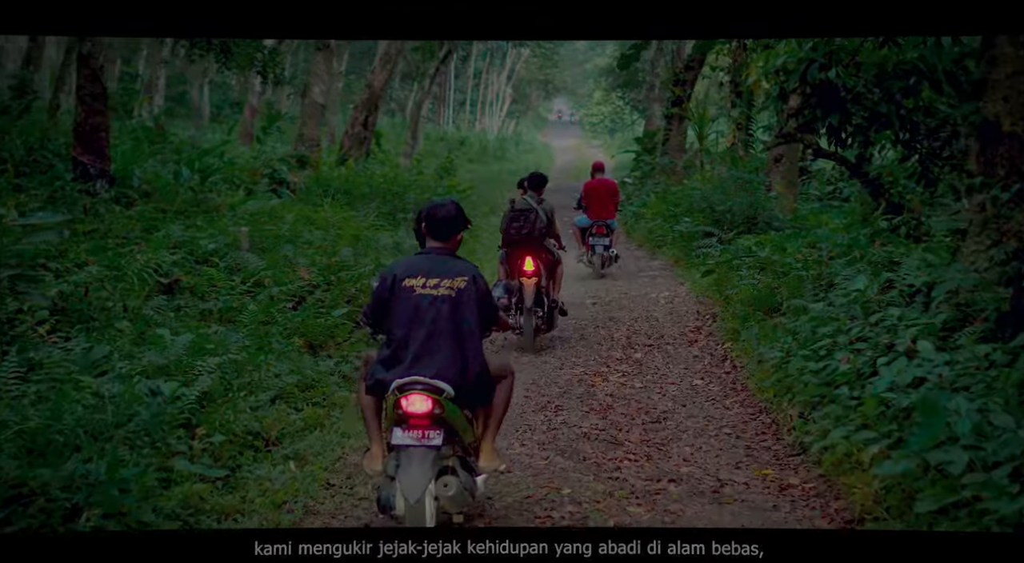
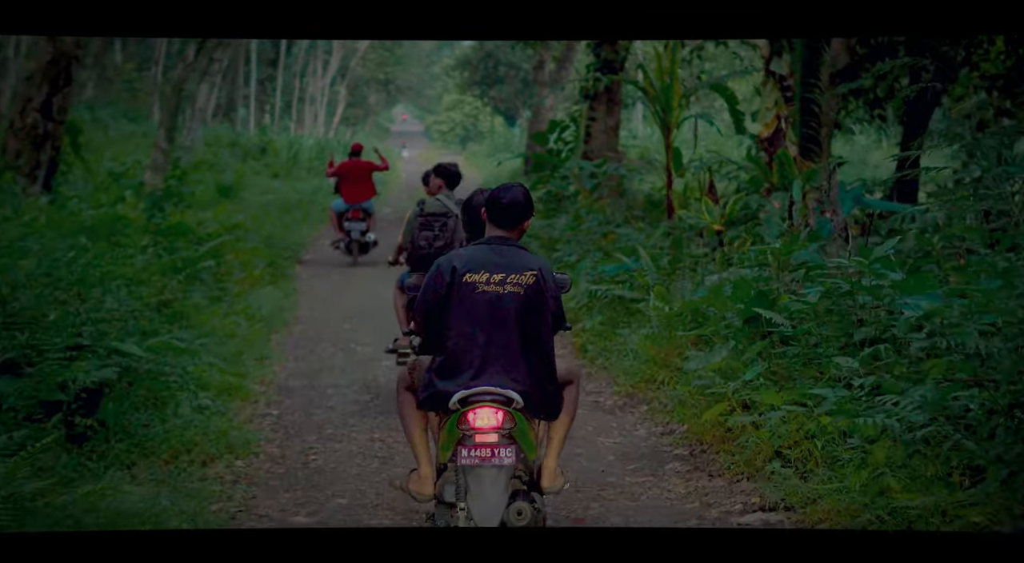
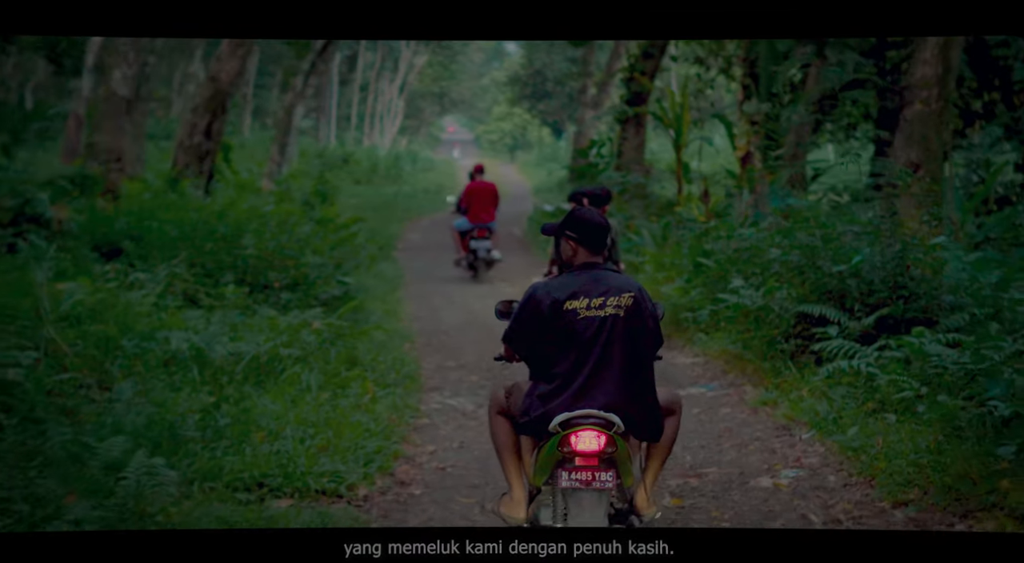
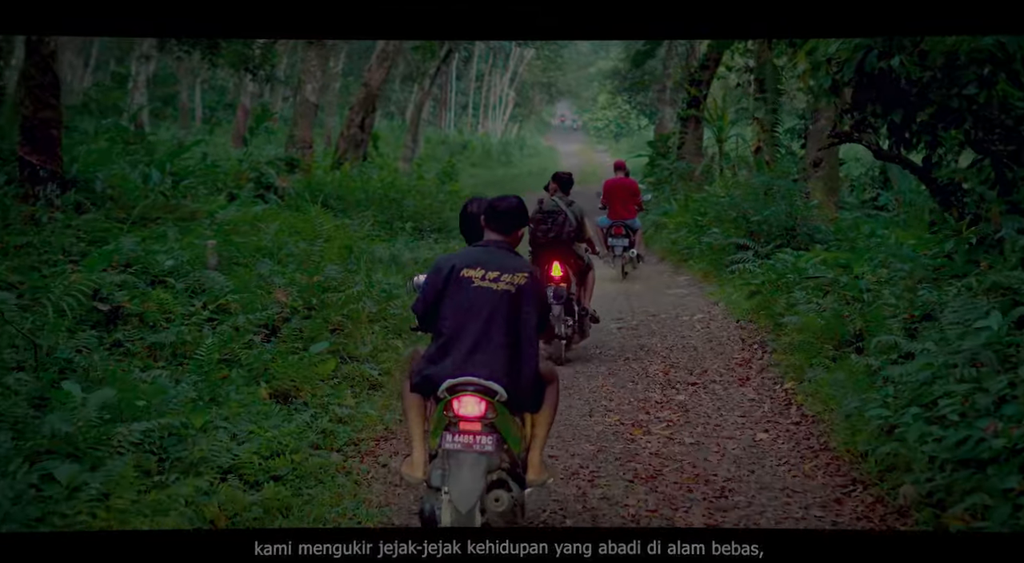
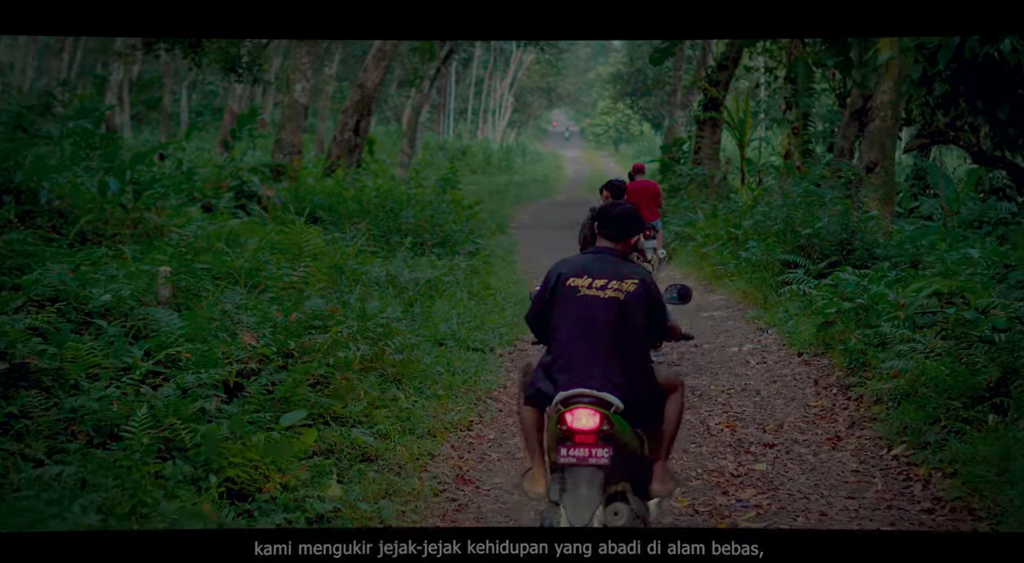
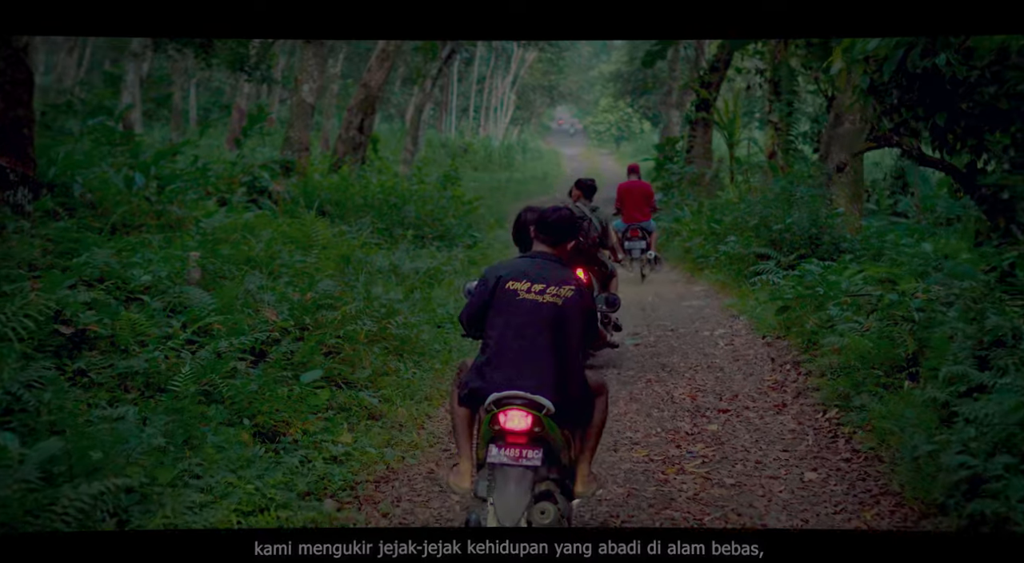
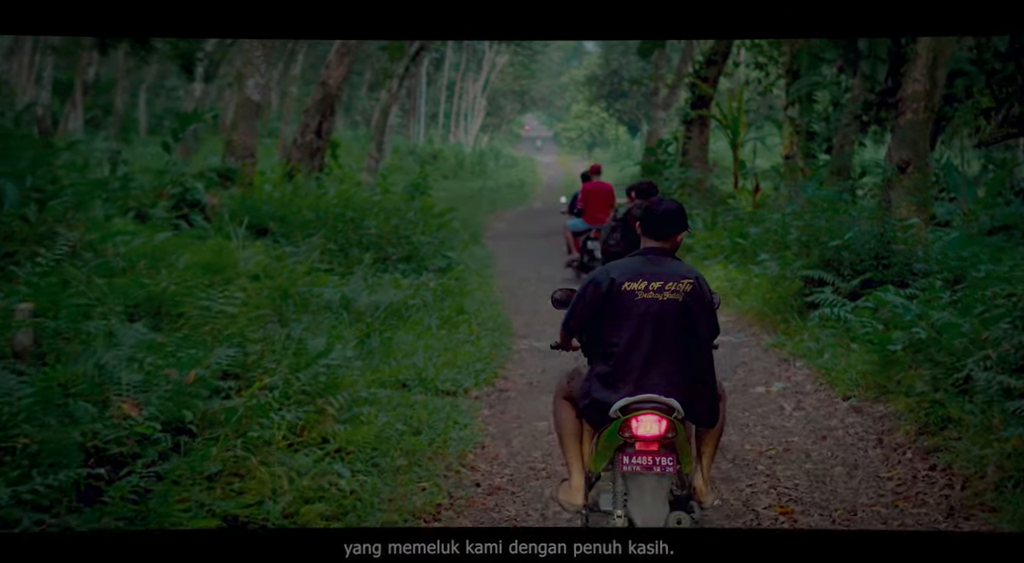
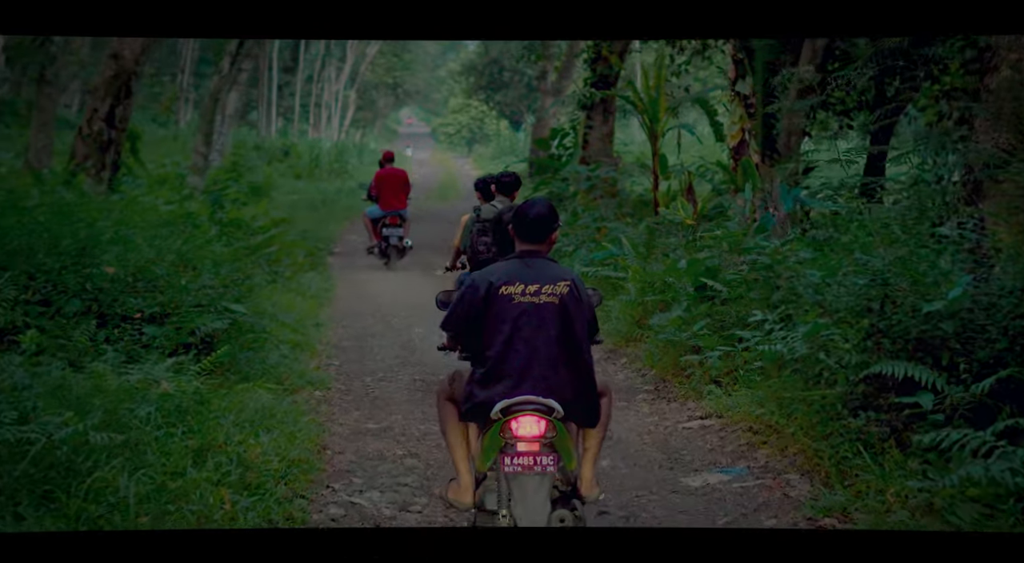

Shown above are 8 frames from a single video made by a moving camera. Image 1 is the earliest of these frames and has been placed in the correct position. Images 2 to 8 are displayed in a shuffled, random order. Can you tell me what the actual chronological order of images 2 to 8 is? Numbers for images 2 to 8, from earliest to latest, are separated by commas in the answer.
4, 6, 5, 7, 3, 8, 2
